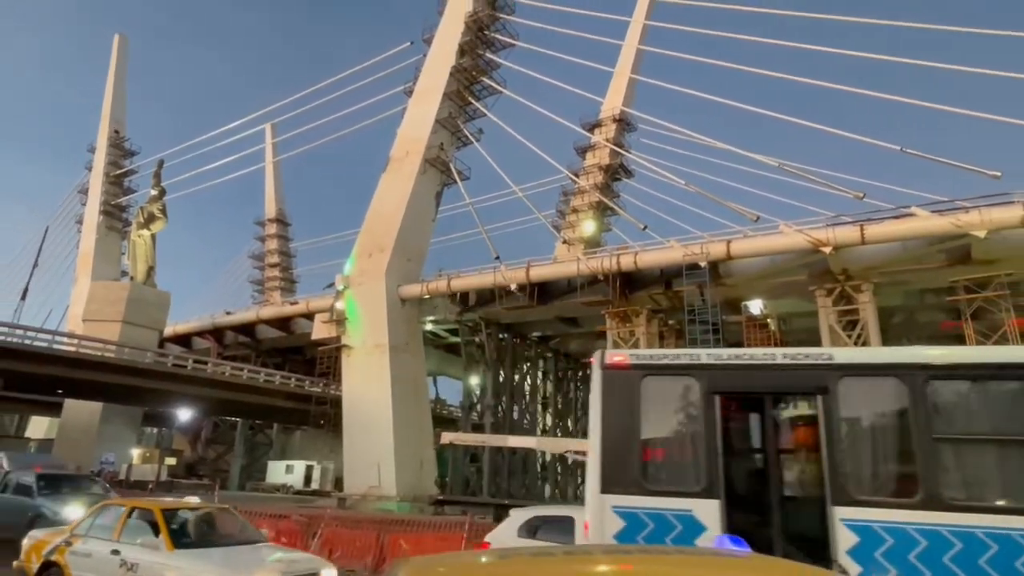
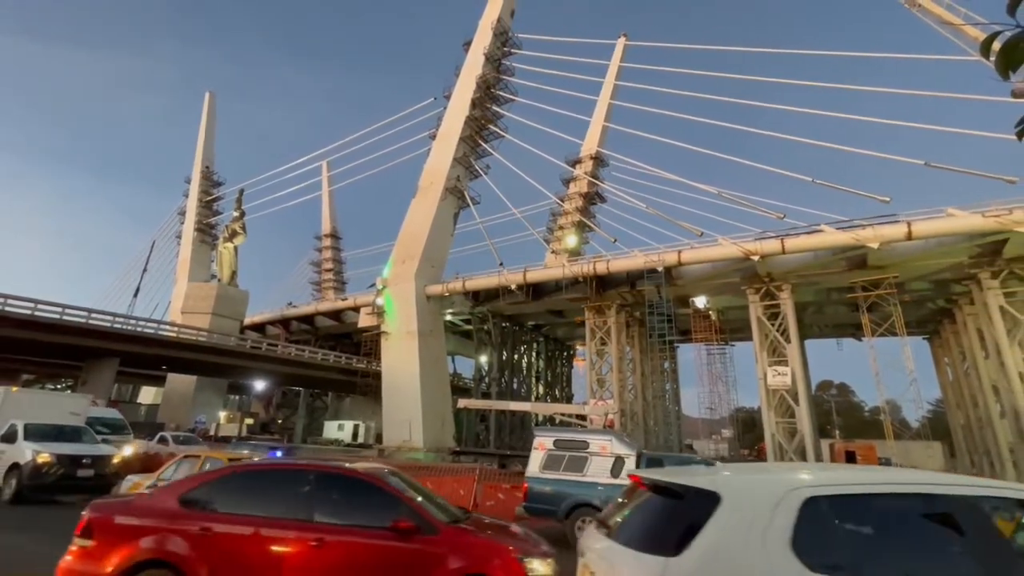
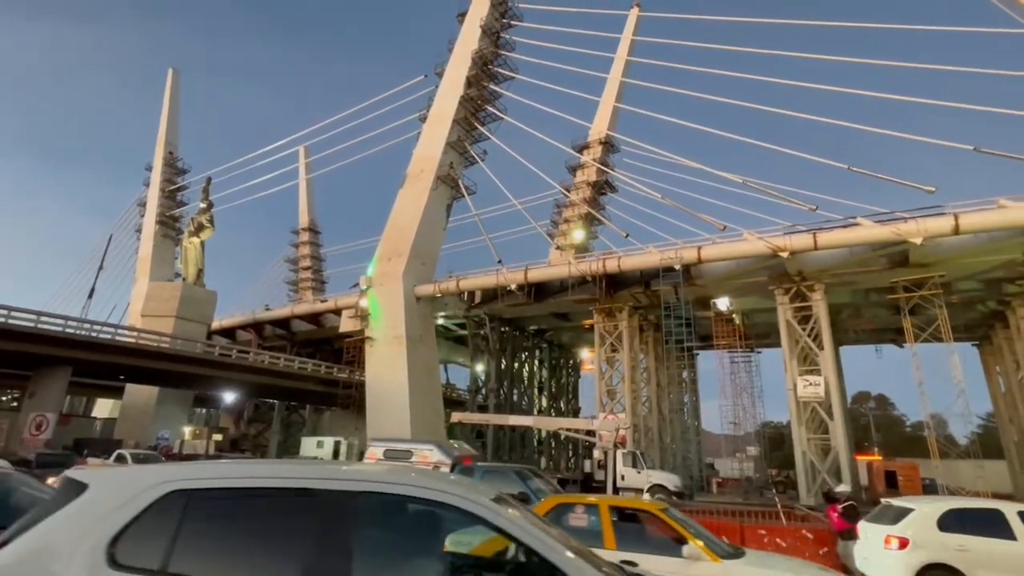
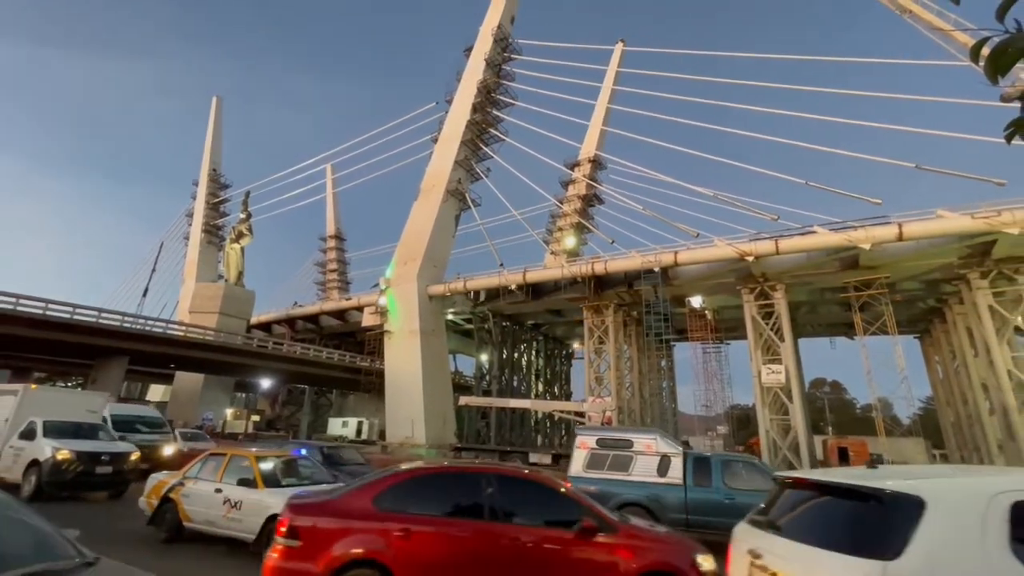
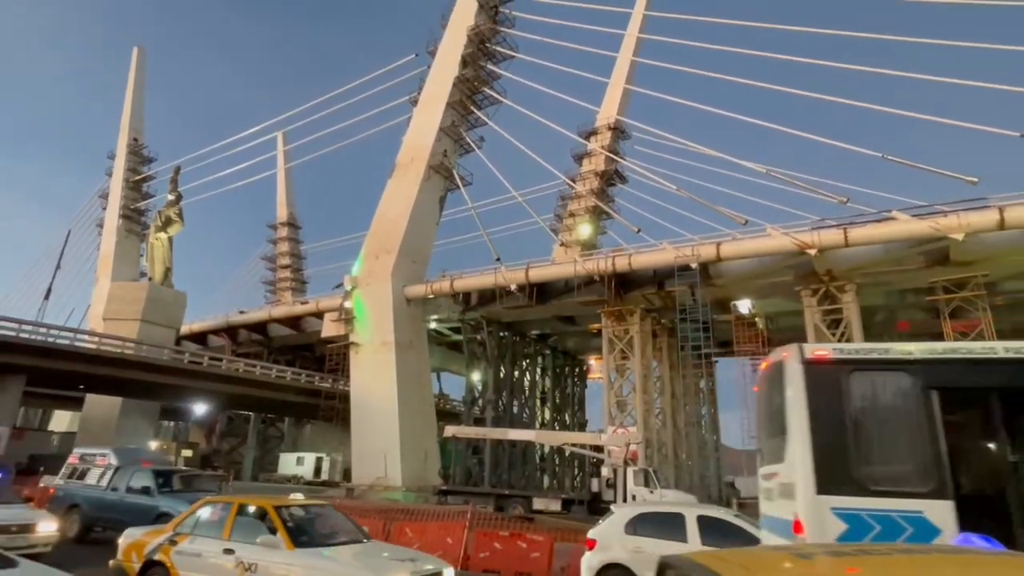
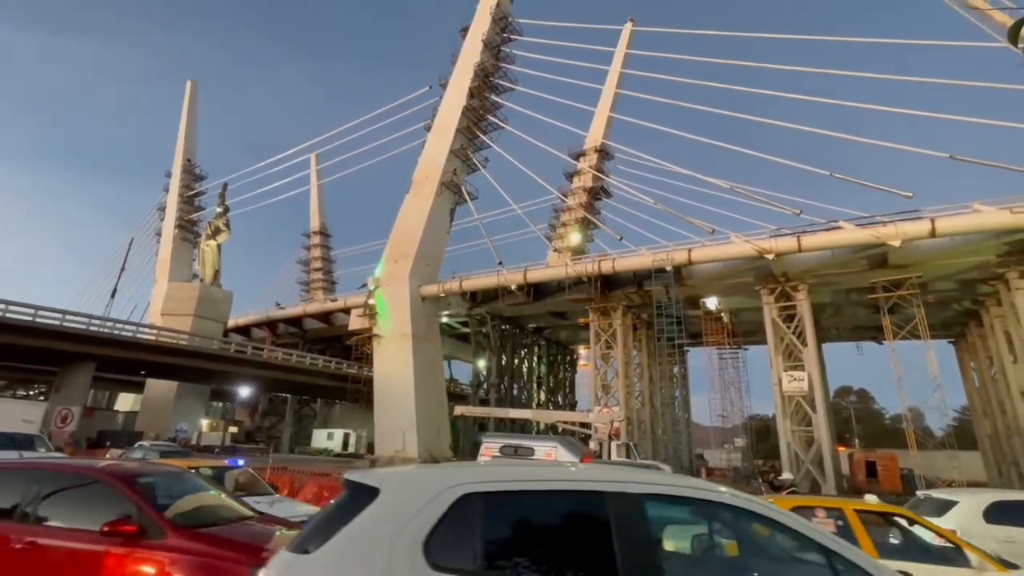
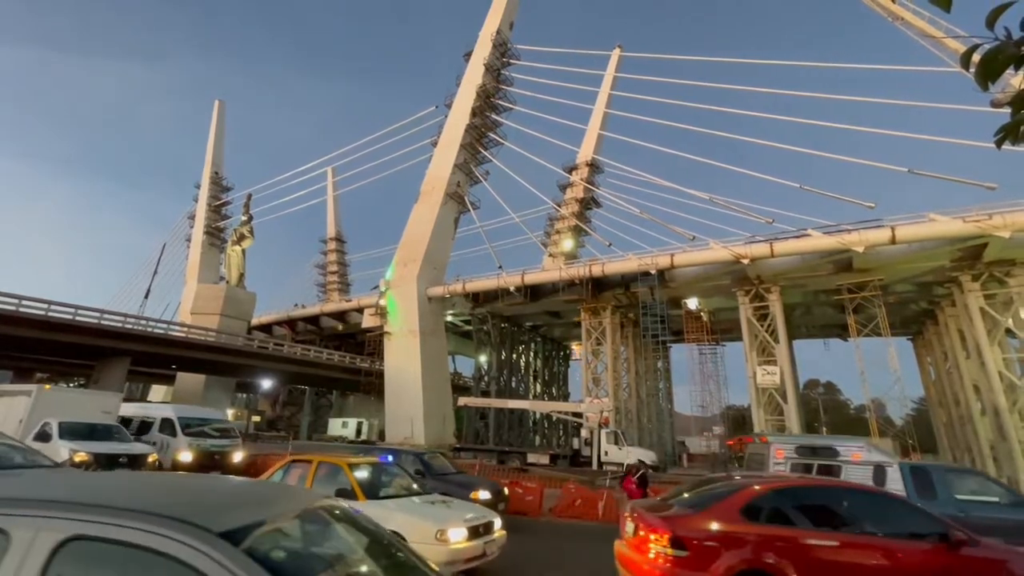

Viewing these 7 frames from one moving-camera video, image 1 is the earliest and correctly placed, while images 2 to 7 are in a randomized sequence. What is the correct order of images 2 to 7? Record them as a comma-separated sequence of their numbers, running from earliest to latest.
5, 3, 6, 2, 4, 7
